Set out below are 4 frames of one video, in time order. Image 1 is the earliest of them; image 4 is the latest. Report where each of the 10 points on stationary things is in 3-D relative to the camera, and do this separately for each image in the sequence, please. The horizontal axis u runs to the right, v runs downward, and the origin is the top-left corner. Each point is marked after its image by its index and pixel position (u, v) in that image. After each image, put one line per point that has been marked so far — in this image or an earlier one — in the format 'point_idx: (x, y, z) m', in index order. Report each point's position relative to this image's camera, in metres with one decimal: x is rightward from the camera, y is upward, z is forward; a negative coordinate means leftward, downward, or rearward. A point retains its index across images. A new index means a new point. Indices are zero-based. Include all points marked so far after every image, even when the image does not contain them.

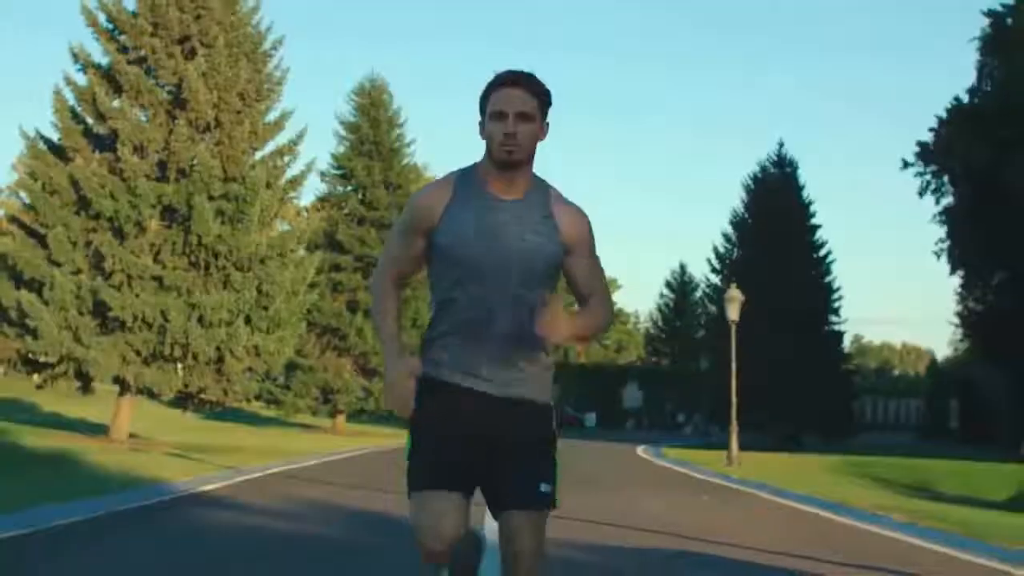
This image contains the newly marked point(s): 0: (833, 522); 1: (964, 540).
0: (+3.6, -2.6, +16.6) m
1: (+4.6, -2.5, +14.8) m
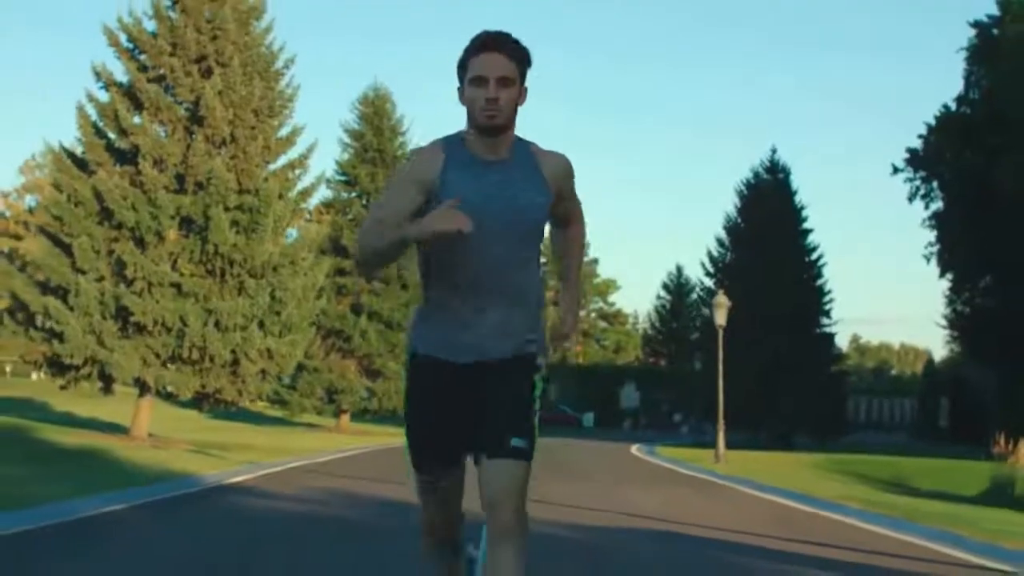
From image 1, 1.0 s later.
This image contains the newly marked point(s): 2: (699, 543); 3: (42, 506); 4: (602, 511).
0: (+3.6, -2.7, +17.8) m
1: (+4.6, -2.6, +16.0) m
2: (+1.7, -2.3, +13.0) m
3: (-4.7, -2.2, +14.6) m
4: (+1.1, -2.5, +16.6) m
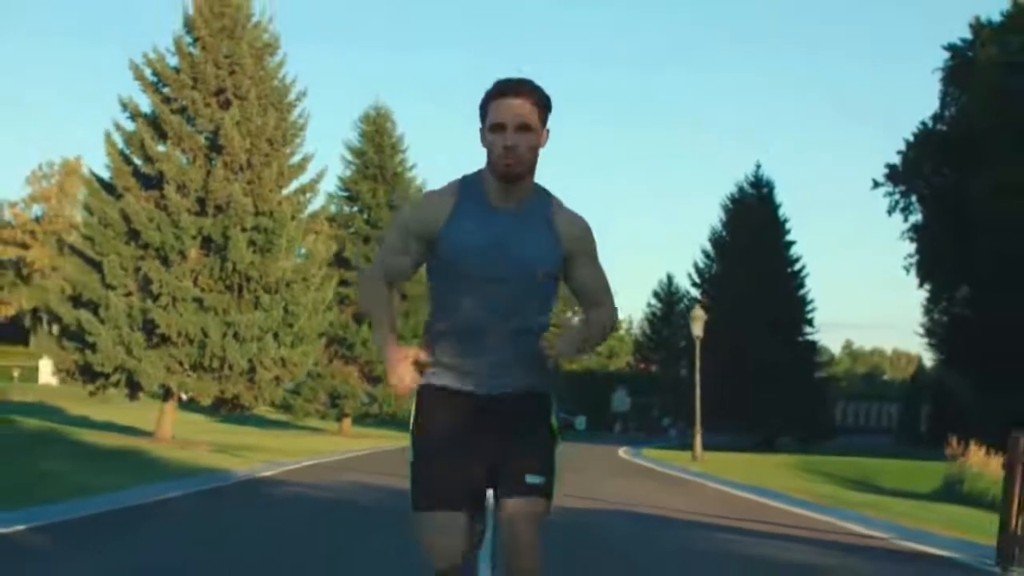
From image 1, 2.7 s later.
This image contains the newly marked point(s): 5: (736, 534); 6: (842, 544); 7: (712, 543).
0: (+3.5, -2.9, +19.7) m
1: (+4.5, -2.8, +18.0) m
2: (+1.6, -2.5, +15.0) m
3: (-4.8, -2.4, +16.5) m
4: (+1.0, -2.7, +18.5) m
5: (+2.2, -2.4, +14.2) m
6: (+3.1, -2.4, +13.6) m
7: (+1.8, -2.4, +13.4) m
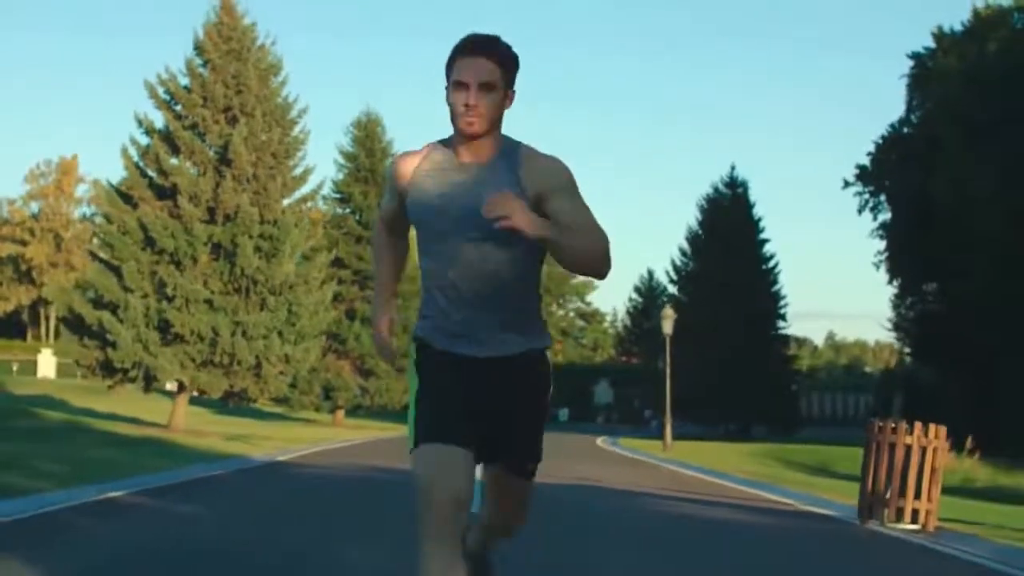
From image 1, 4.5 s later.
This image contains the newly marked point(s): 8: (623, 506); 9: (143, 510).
0: (+3.3, -3.0, +21.9) m
1: (+4.3, -2.9, +20.2) m
2: (+1.5, -2.6, +17.2) m
3: (-5.0, -2.5, +18.6) m
4: (+0.7, -2.8, +20.7) m
5: (+2.0, -2.5, +16.4) m
6: (+2.9, -2.5, +15.8) m
7: (+1.7, -2.5, +15.5) m
8: (+1.2, -2.4, +15.6) m
9: (-4.1, -2.4, +15.6) m
